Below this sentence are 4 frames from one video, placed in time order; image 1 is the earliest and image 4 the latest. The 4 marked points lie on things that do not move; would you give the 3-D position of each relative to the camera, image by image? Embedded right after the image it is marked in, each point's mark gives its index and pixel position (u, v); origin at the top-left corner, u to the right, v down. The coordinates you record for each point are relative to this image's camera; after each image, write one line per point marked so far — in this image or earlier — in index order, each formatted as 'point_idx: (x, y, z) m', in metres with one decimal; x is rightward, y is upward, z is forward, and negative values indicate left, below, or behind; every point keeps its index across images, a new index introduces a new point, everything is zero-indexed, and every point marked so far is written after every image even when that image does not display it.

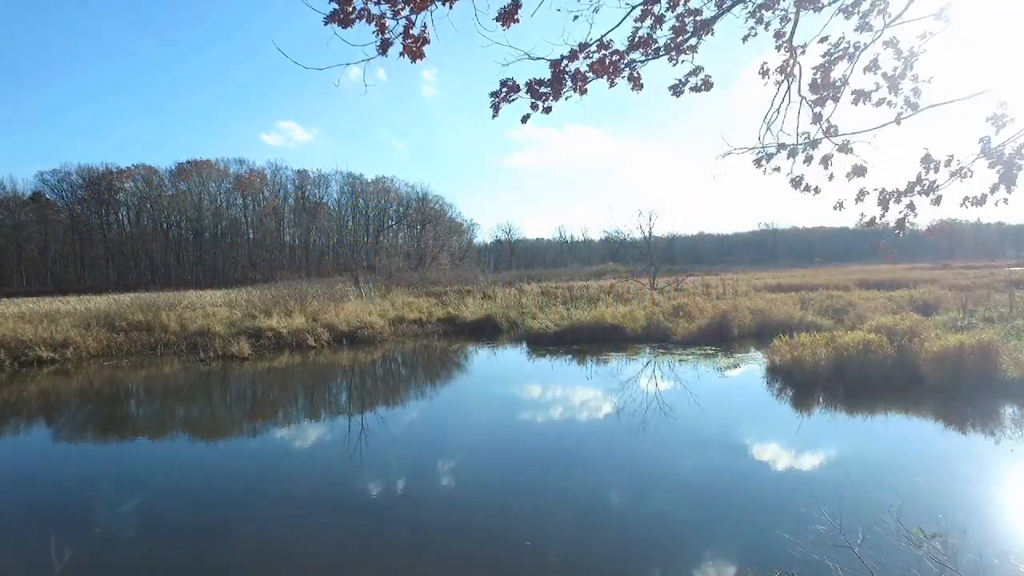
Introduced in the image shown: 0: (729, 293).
0: (+7.0, -0.2, +18.1) m
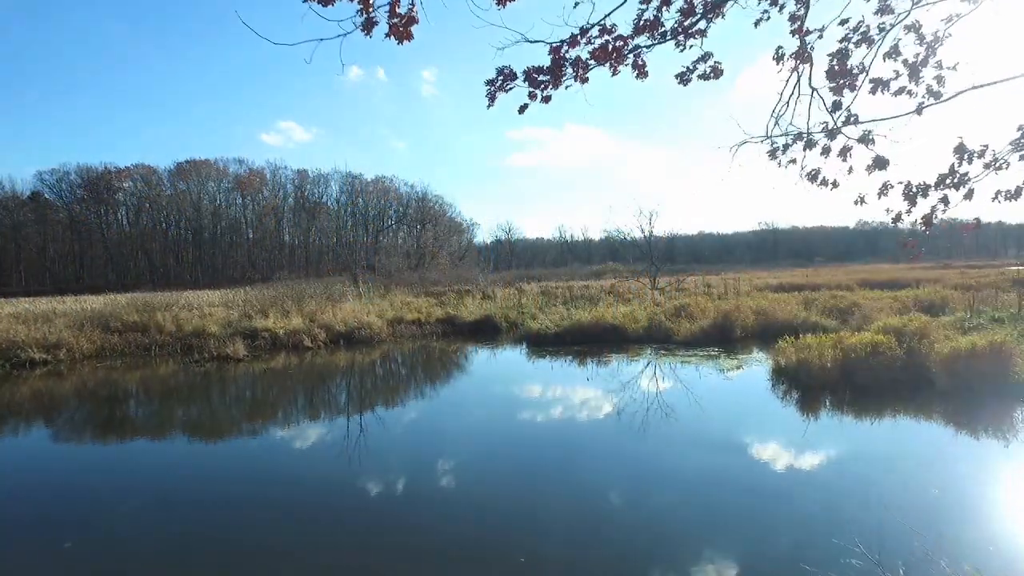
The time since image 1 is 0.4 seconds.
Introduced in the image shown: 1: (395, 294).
0: (+7.0, -0.2, +18.0) m
1: (-4.1, -0.2, +19.0) m
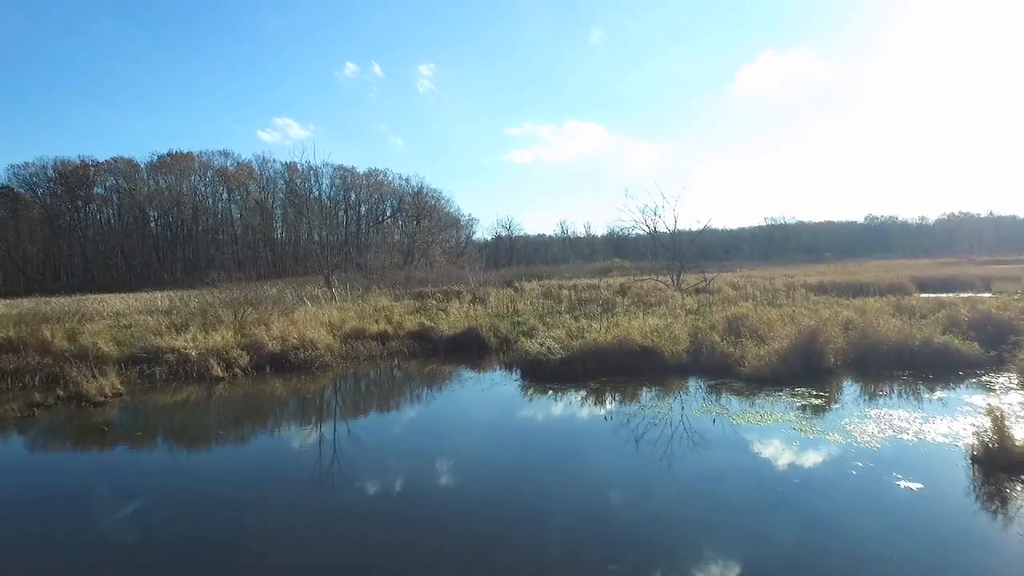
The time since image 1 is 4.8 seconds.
0: (+6.9, -0.1, +16.7) m
1: (-4.2, -0.2, +17.6) m
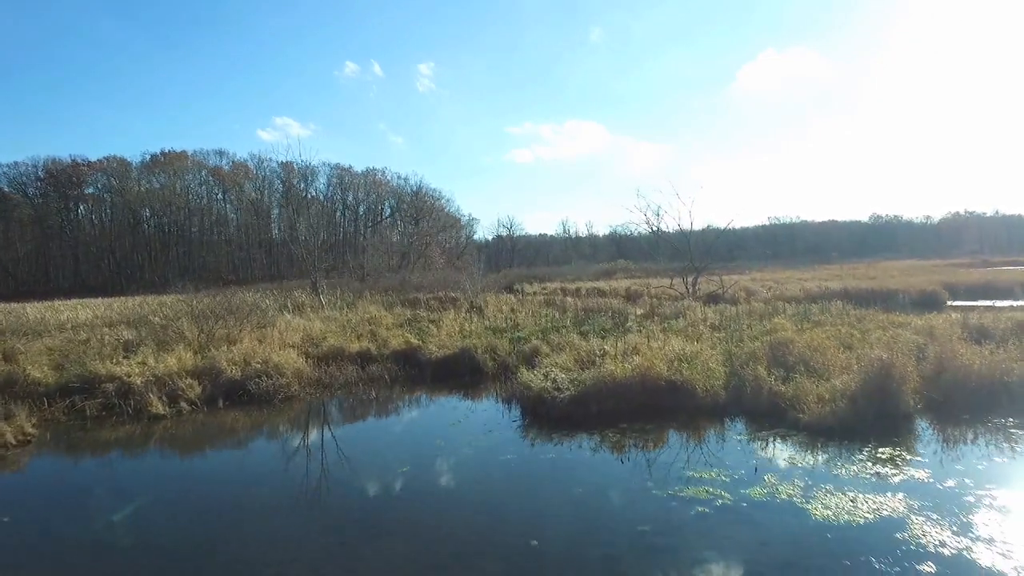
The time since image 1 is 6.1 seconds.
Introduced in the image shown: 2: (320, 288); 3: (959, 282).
0: (+7.0, -0.2, +16.1) m
1: (-4.2, -0.3, +17.0) m
2: (-6.0, +0.1, +18.1) m
3: (+14.7, +0.3, +18.6) m
